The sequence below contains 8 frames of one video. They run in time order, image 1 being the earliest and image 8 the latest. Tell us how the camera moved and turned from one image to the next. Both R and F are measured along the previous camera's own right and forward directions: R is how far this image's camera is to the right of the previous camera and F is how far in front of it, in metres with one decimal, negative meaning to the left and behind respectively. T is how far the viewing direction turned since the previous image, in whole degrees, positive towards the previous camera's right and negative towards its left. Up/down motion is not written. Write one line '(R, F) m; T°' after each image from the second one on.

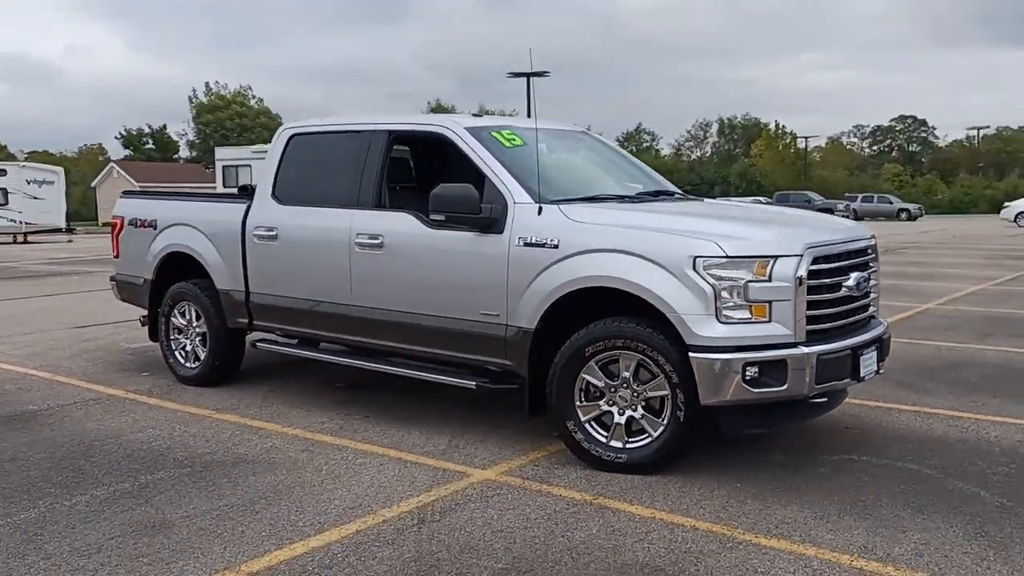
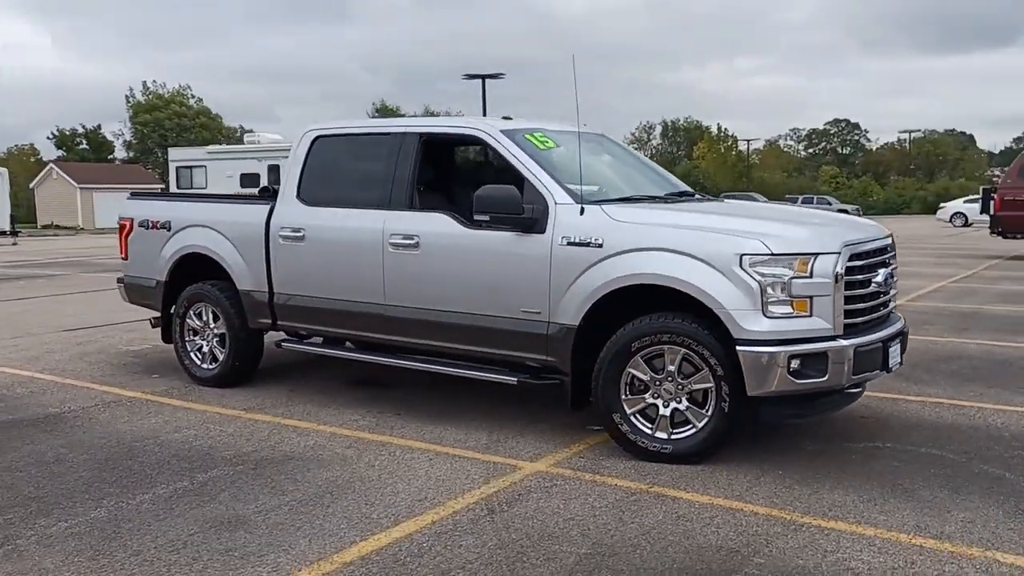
(-0.6, -0.1) m; +4°
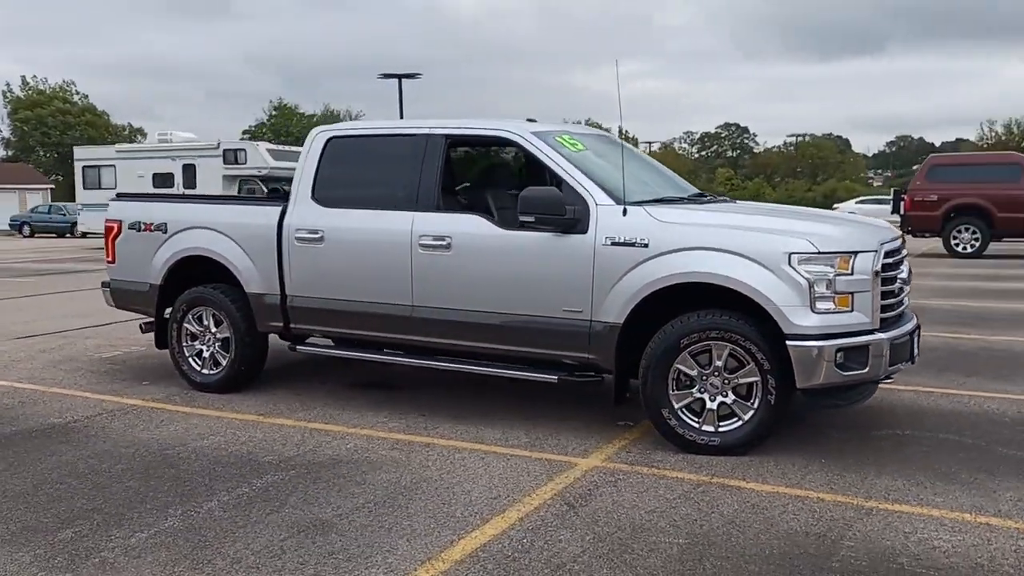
(-0.9, 0.0) m; +6°
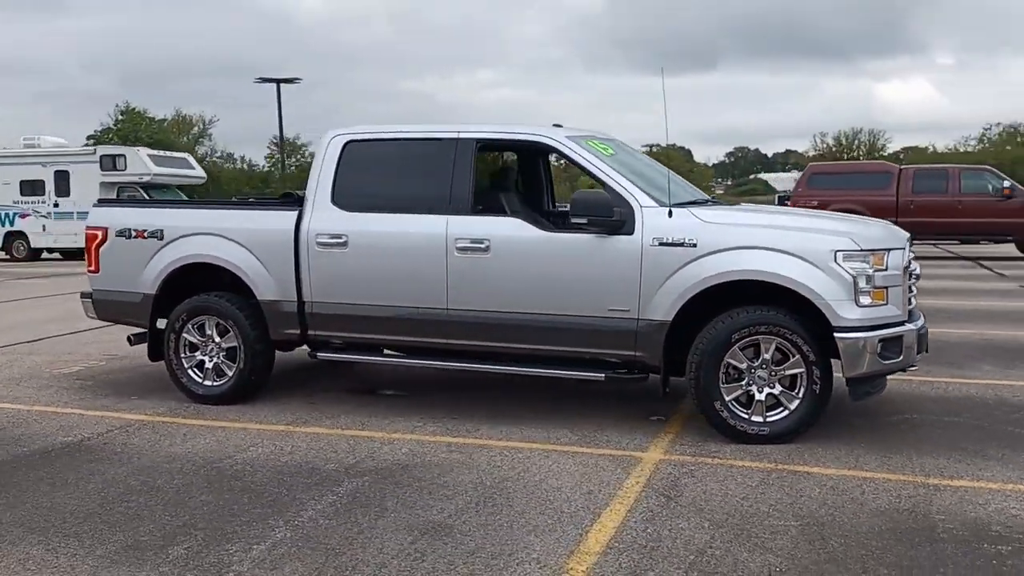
(-1.2, 0.0) m; +9°
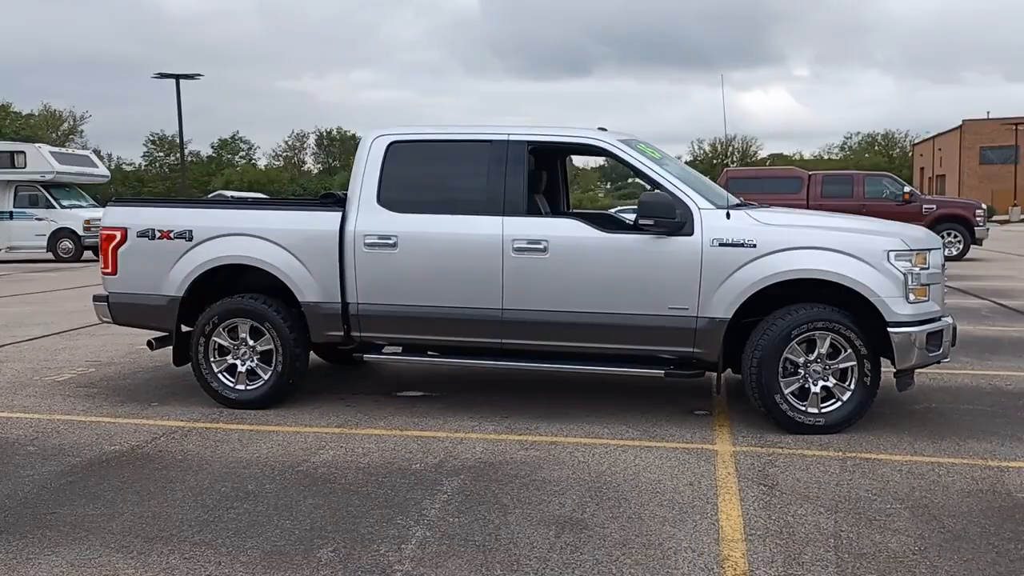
(-1.2, 0.0) m; +7°
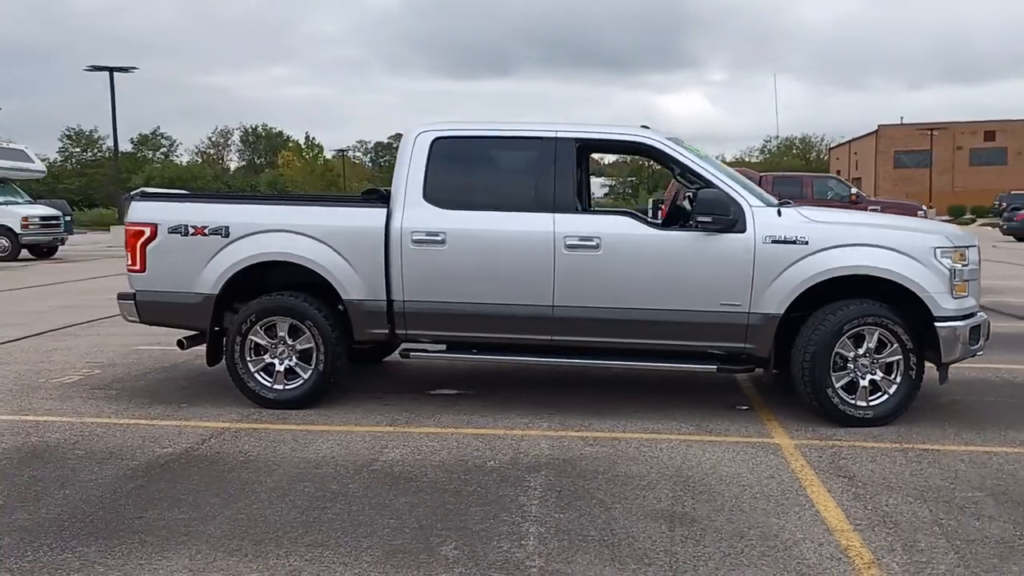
(-0.8, 0.0) m; +5°
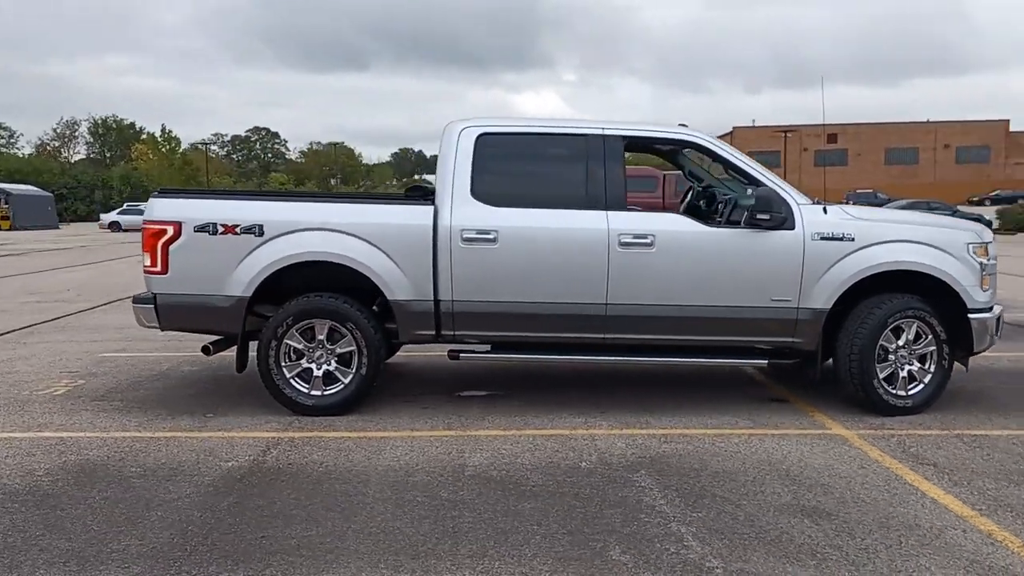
(-1.3, +0.2) m; +9°
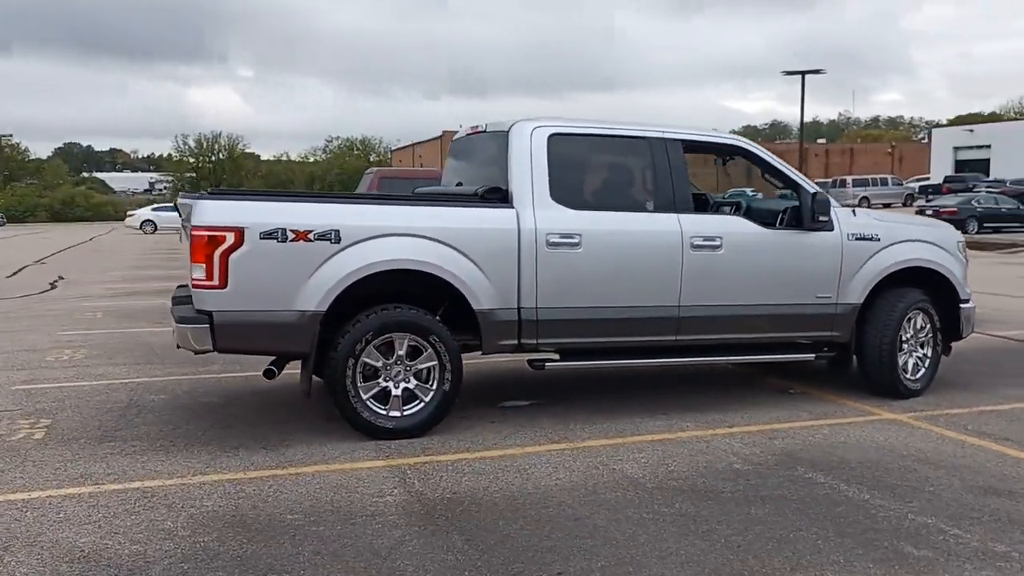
(-2.4, +0.6) m; +19°
